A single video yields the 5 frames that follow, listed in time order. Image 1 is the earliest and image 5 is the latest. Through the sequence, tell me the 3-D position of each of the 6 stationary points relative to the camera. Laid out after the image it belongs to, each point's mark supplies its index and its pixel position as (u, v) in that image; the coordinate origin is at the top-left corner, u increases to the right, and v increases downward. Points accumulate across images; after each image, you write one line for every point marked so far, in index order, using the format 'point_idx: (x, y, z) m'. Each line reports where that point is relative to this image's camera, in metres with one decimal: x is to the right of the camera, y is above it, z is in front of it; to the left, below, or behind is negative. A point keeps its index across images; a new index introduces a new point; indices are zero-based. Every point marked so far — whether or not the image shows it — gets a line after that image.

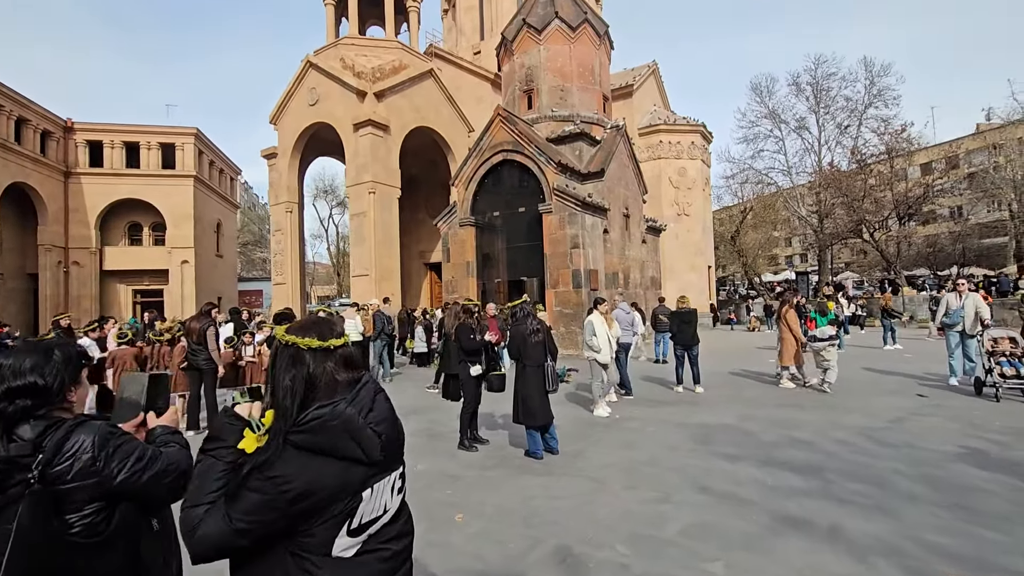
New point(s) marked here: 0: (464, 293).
0: (-1.7, -0.2, +18.9) m
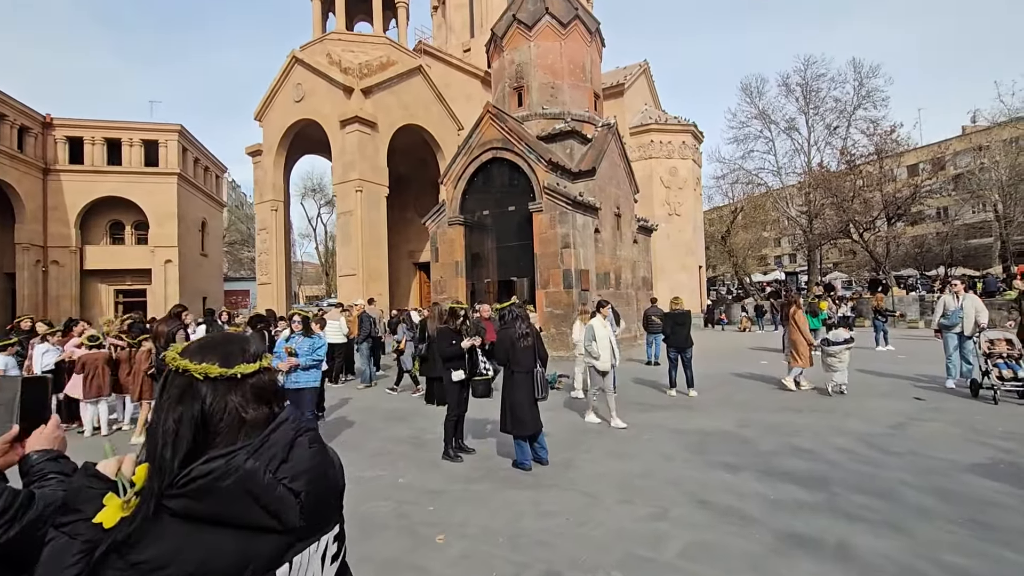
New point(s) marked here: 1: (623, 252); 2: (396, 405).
0: (-2.1, -0.2, +18.5) m
1: (+4.2, +1.4, +19.8) m
2: (-2.1, -2.1, +9.4) m
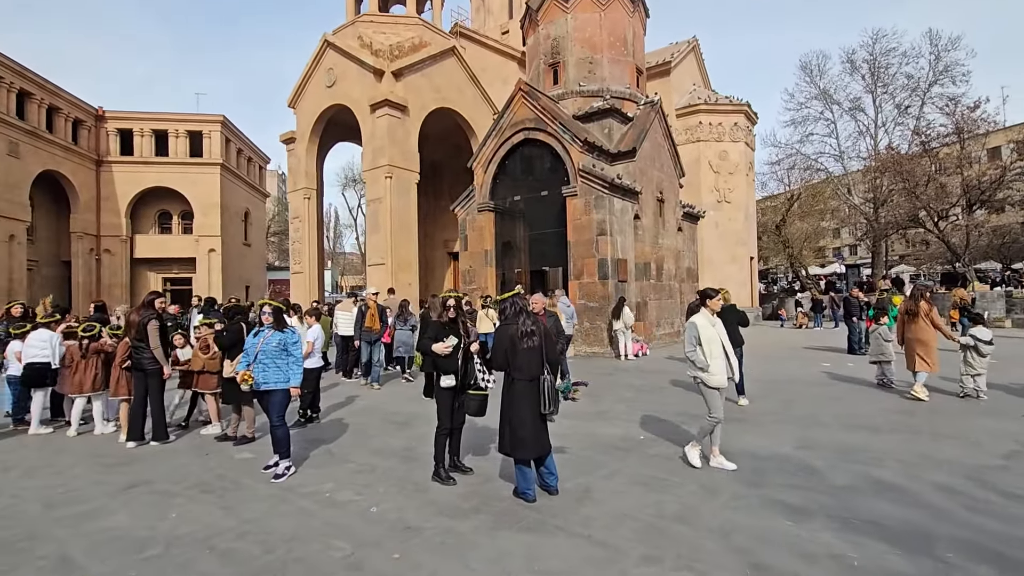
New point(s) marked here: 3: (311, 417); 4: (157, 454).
0: (-1.0, +0.2, +17.5) m
1: (+5.4, +1.7, +18.3) m
2: (-1.8, -1.9, +8.5) m
3: (-2.9, -1.9, +7.5) m
4: (-4.2, -2.0, +6.2) m
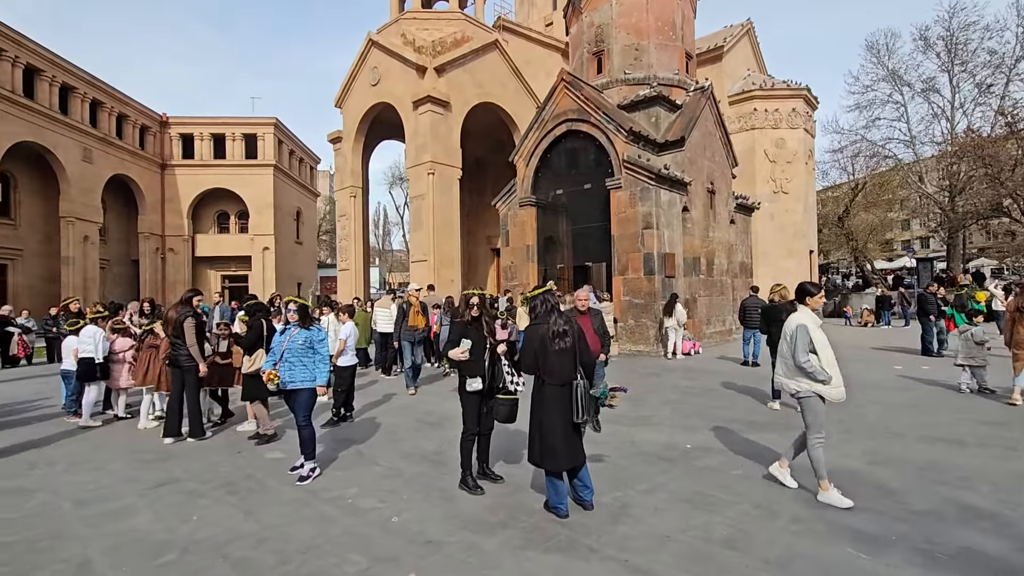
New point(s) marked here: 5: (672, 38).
0: (+0.4, +0.3, +17.2) m
1: (+6.9, +1.8, +17.3) m
2: (-1.2, -1.9, +8.3) m
3: (-2.4, -1.8, +7.4) m
4: (-3.8, -1.9, +6.2) m
5: (+5.4, +8.5, +17.7) m
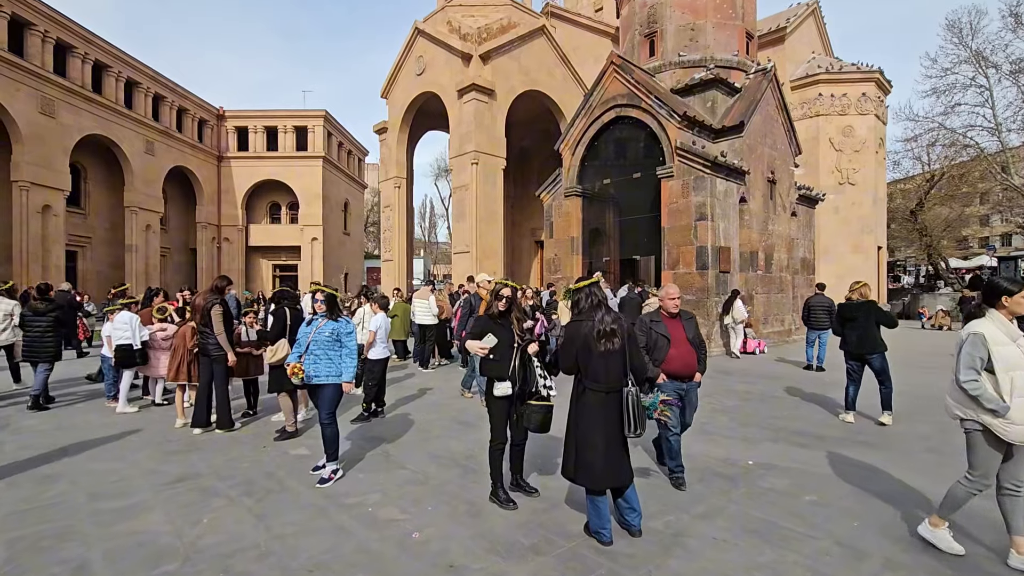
0: (+1.8, +0.5, +16.6) m
1: (+8.3, +1.9, +16.2) m
2: (-0.6, -1.7, +7.8) m
3: (-1.9, -1.7, +7.0) m
4: (-3.4, -1.8, +6.0) m
5: (+7.0, +8.6, +16.5) m
